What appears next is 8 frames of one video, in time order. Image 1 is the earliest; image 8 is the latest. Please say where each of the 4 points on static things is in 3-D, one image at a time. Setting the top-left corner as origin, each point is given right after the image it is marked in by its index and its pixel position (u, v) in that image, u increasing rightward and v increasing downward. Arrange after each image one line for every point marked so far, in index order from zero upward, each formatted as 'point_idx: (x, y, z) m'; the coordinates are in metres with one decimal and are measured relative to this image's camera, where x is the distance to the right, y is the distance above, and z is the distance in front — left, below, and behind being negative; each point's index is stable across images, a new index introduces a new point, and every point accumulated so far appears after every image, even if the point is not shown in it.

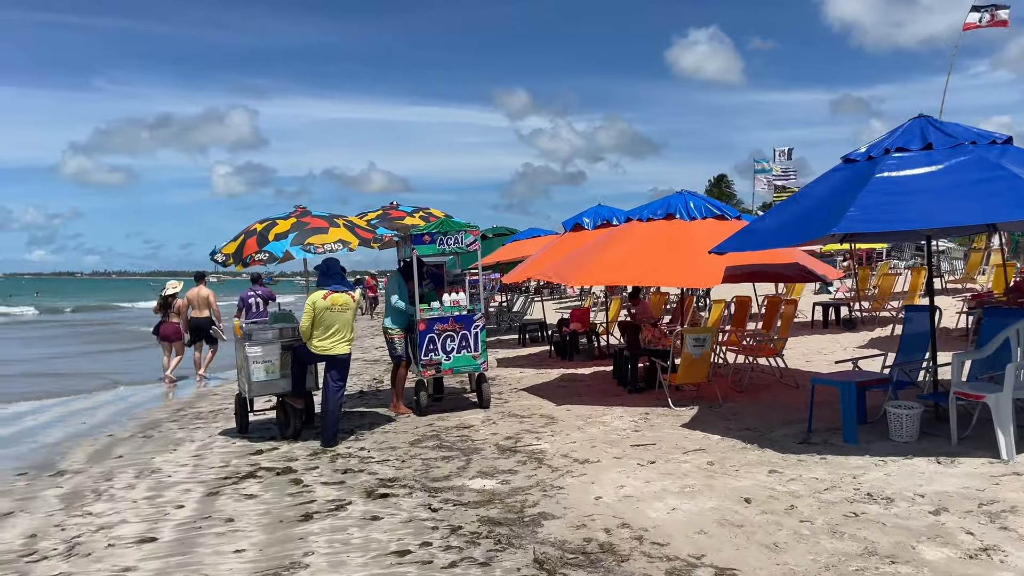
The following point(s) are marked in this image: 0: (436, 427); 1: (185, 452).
0: (-0.7, -1.3, +7.3) m
1: (-2.8, -1.4, +6.8) m
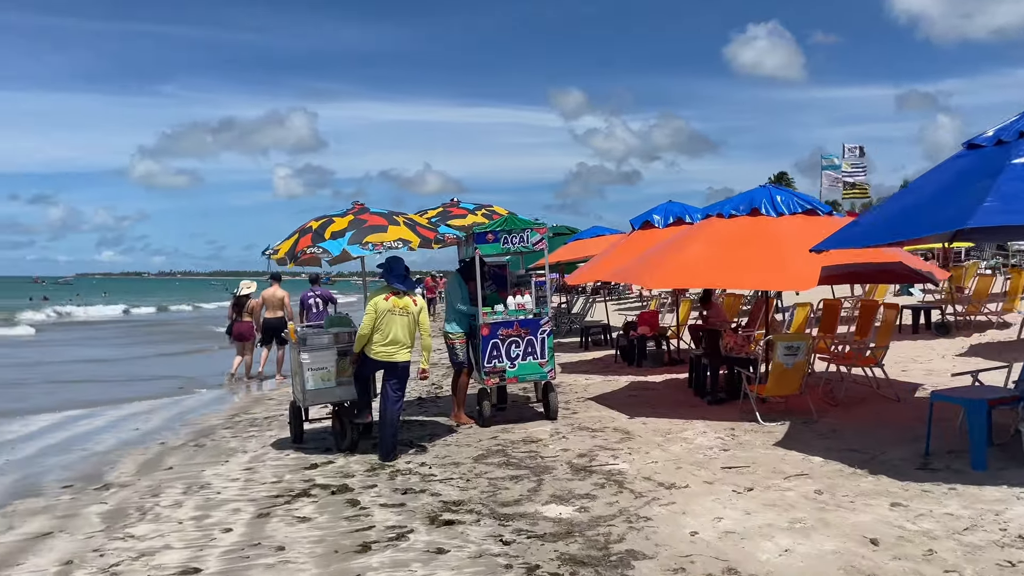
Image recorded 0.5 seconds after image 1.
0: (-0.1, -1.3, +6.8) m
1: (-2.2, -1.4, +6.4) m
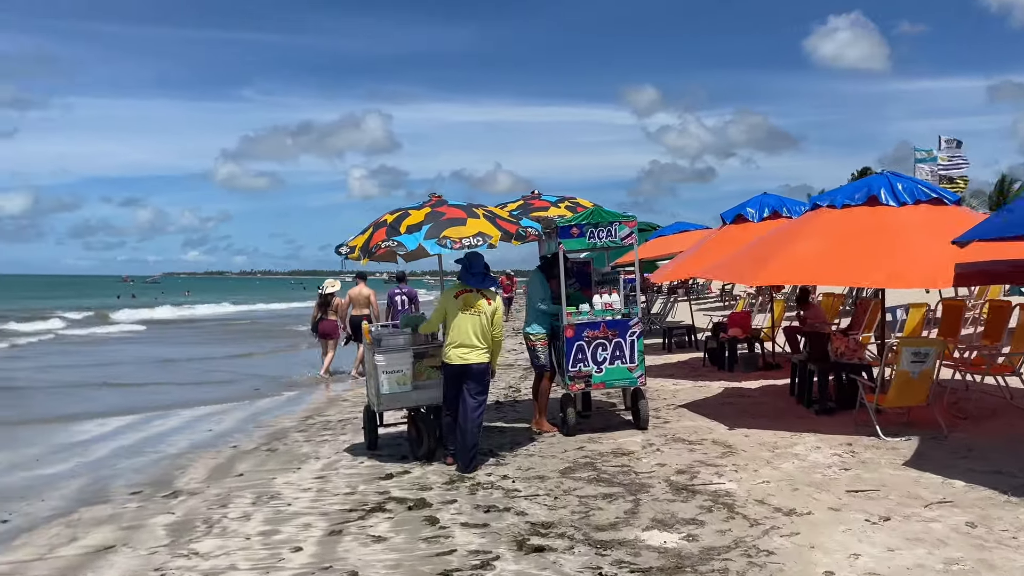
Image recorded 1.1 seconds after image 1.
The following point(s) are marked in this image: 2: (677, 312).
0: (+0.6, -1.3, +6.2) m
1: (-1.5, -1.4, +6.1) m
2: (+3.8, -0.6, +18.7) m
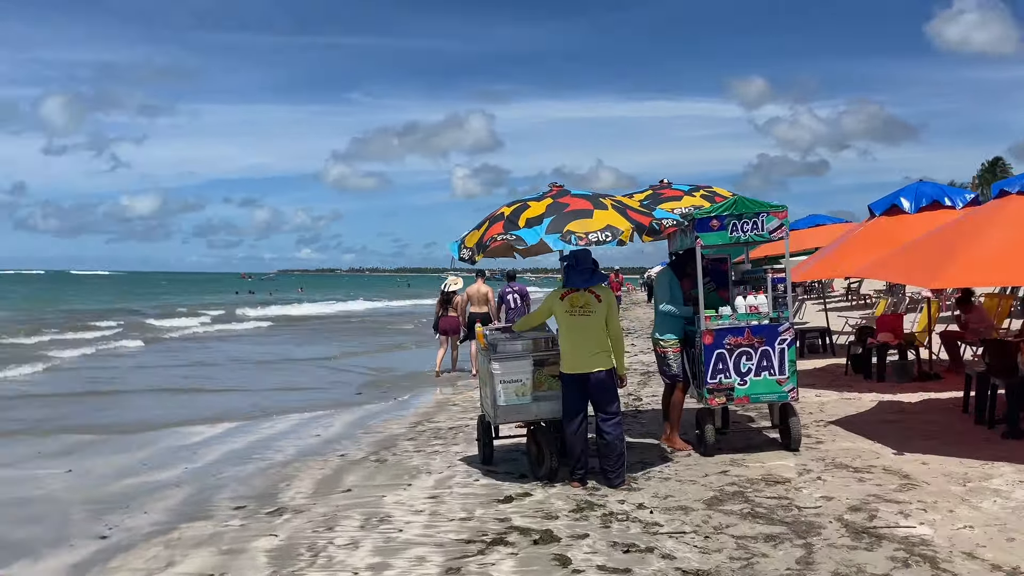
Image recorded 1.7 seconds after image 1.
0: (+1.5, -1.3, +5.4) m
1: (-0.6, -1.4, +5.5) m
2: (+6.3, -0.5, +17.4) m
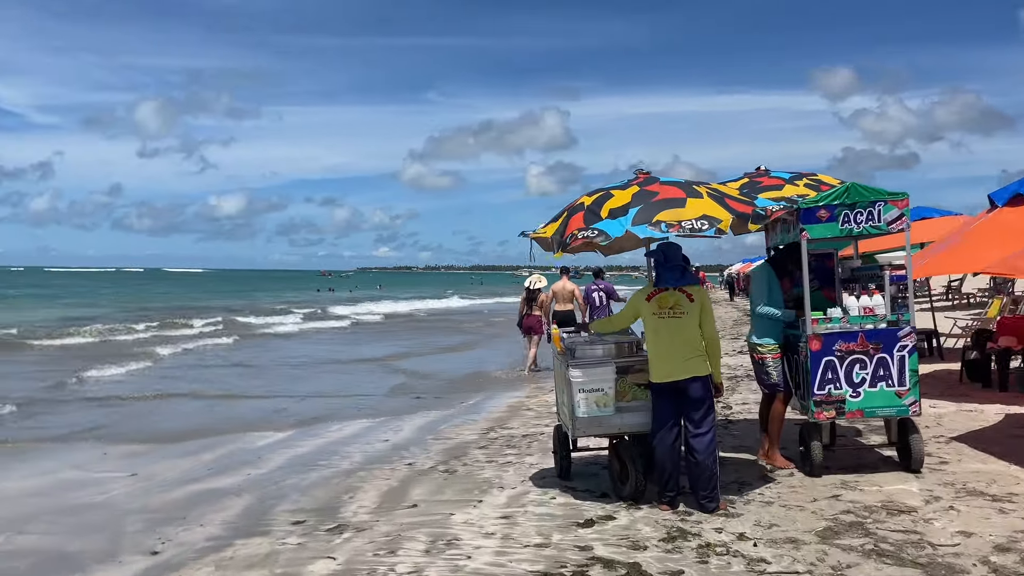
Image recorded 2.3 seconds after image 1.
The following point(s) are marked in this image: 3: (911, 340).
0: (+2.0, -1.3, +4.7) m
1: (-0.1, -1.4, +5.1) m
2: (+7.9, -0.5, +16.2) m
3: (+2.6, -0.3, +5.3) m
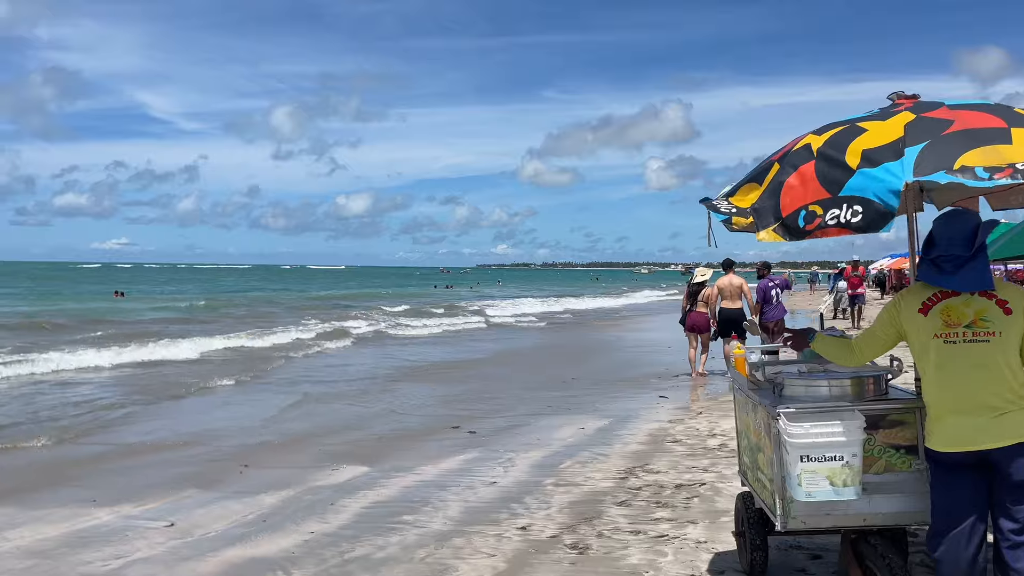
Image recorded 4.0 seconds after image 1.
0: (+2.6, -1.3, +2.6) m
1: (+0.6, -1.4, +3.2) m
2: (+10.1, -0.5, +13.0) m
3: (+3.3, -0.3, +3.0) m
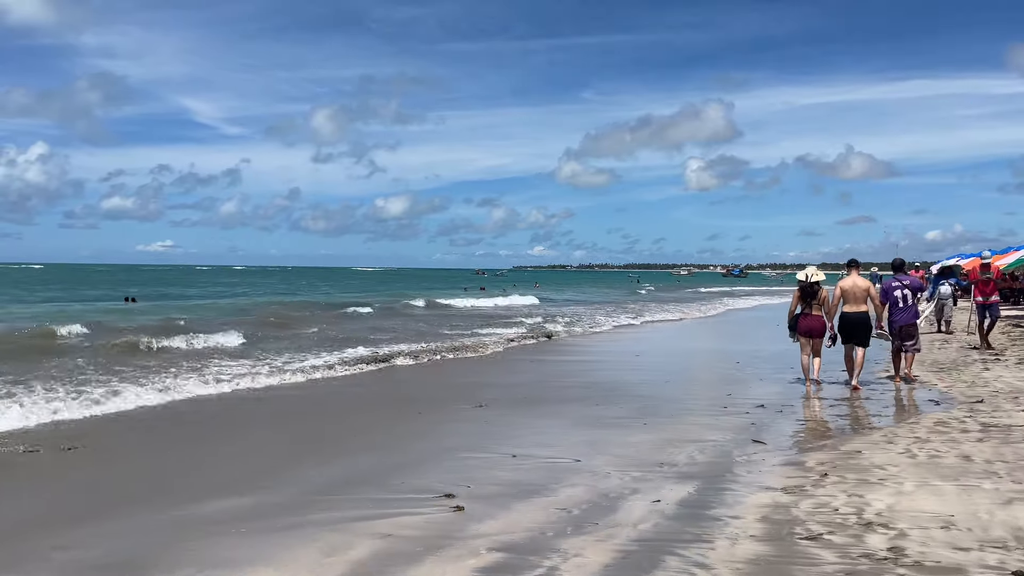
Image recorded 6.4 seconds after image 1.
0: (+2.6, -1.3, 0.0) m
1: (+0.6, -1.4, +0.7) m
2: (+10.6, -0.6, +10.1) m
3: (+3.4, -0.4, +0.4) m
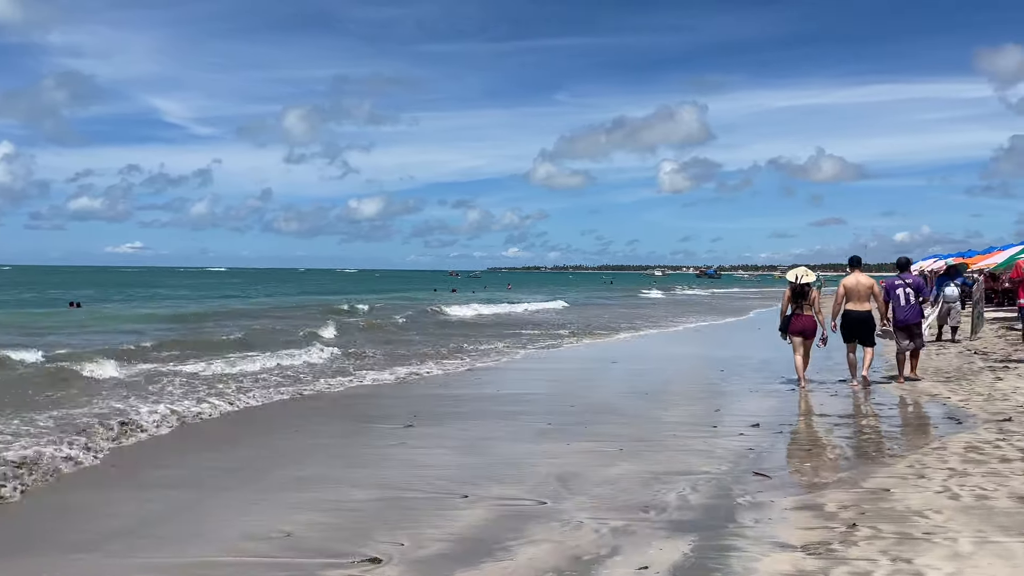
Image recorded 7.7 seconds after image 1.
0: (+2.5, -1.3, -1.2) m
1: (+0.5, -1.4, -0.6) m
2: (+10.2, -0.6, +9.1) m
3: (+3.2, -0.4, -0.8) m
